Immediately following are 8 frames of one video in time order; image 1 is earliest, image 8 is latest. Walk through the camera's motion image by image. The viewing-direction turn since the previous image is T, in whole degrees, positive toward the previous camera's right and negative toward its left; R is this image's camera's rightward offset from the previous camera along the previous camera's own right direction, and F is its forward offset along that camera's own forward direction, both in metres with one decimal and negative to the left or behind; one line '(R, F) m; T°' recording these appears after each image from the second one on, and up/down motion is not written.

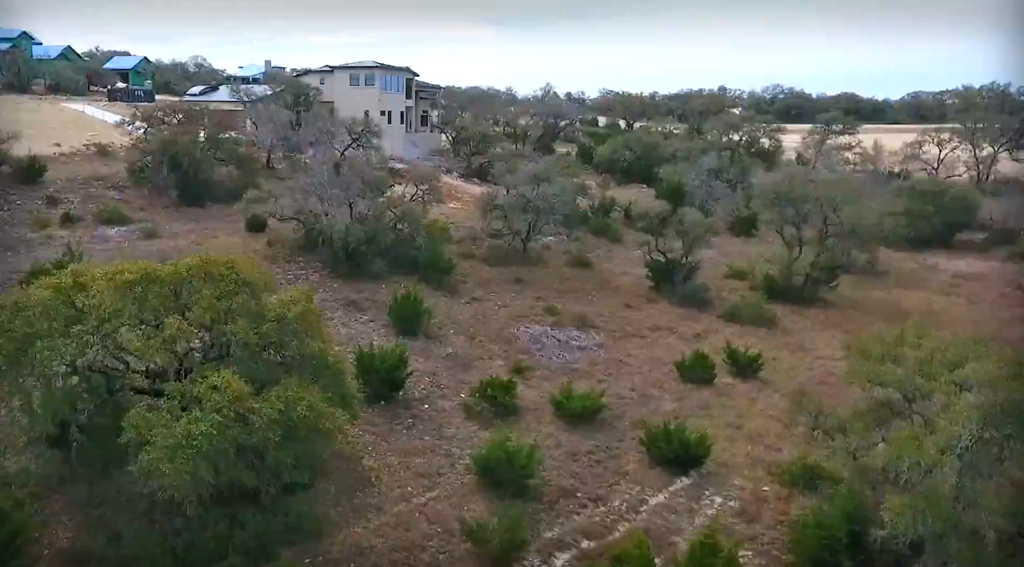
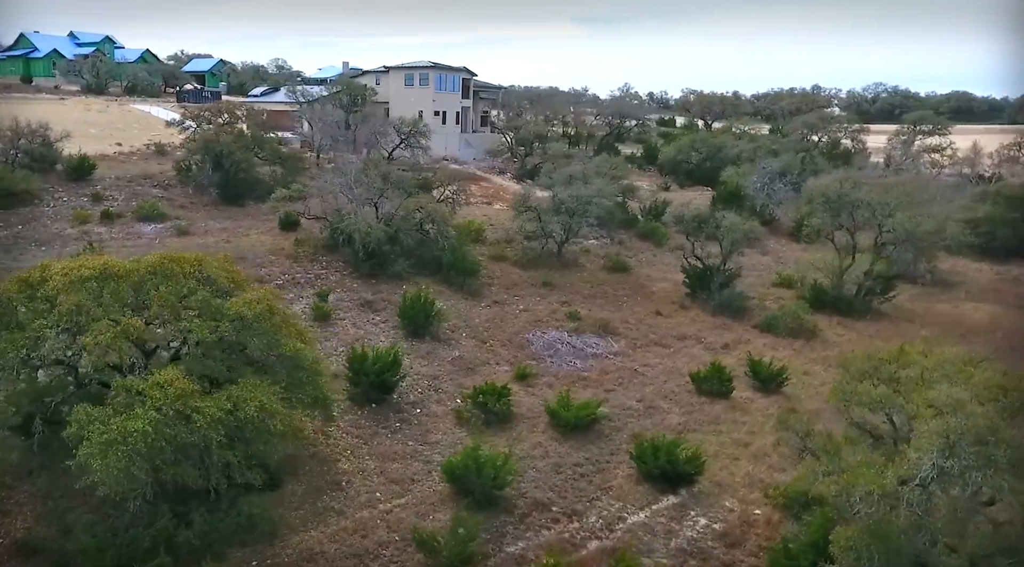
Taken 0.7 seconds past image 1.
(+1.2, +0.3) m; -6°
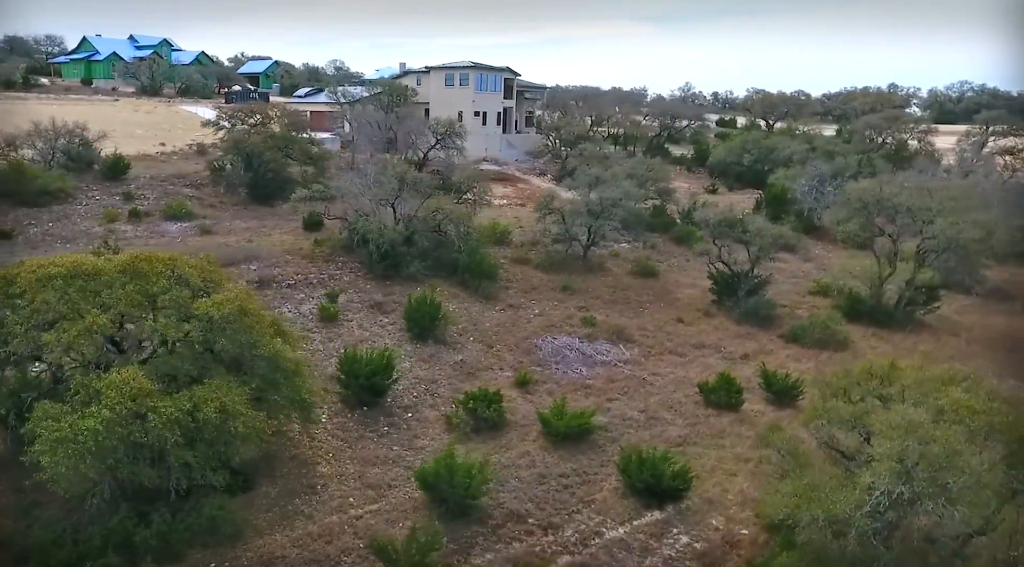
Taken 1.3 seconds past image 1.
(+1.0, +0.2) m; -4°
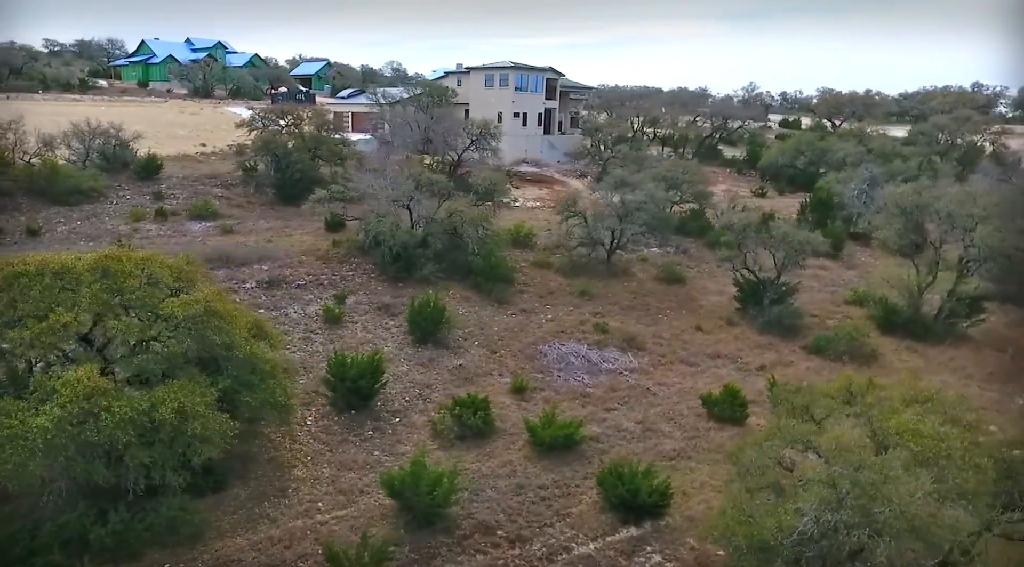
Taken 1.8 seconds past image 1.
(+1.0, +0.2) m; -5°
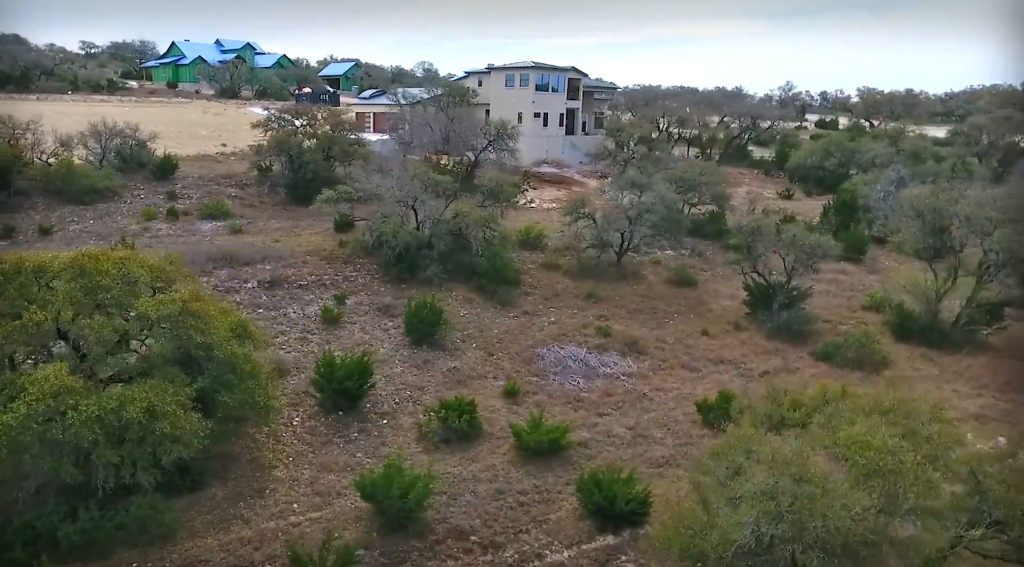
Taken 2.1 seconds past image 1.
(+0.7, +0.1) m; -3°
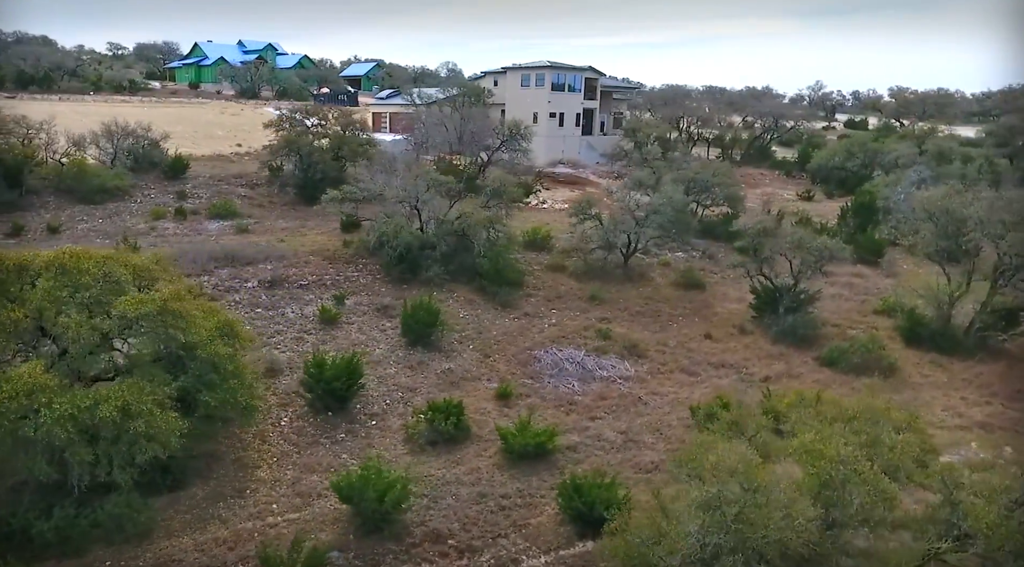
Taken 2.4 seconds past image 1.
(+0.5, +0.1) m; -2°
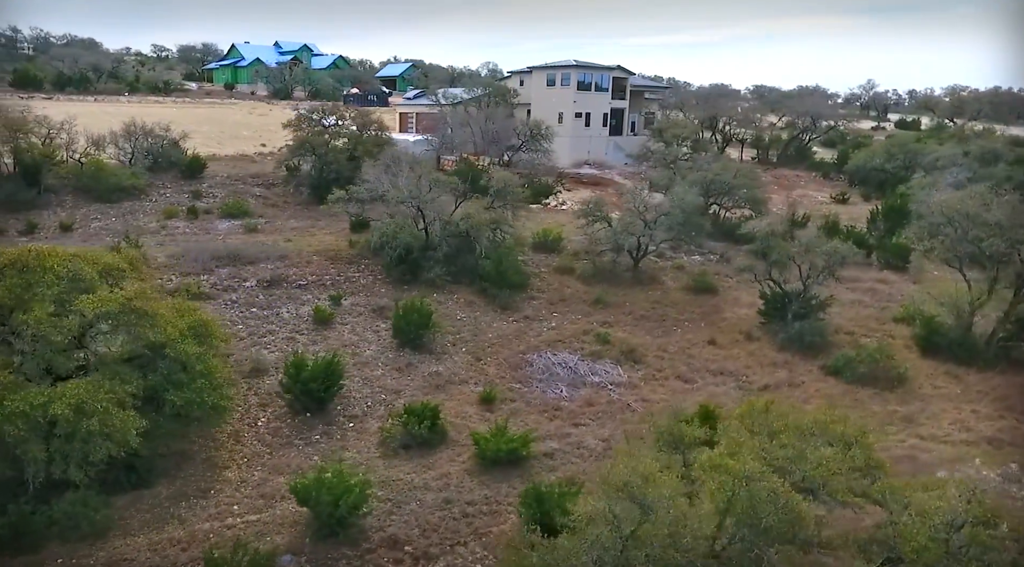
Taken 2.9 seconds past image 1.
(+1.0, +0.2) m; -3°
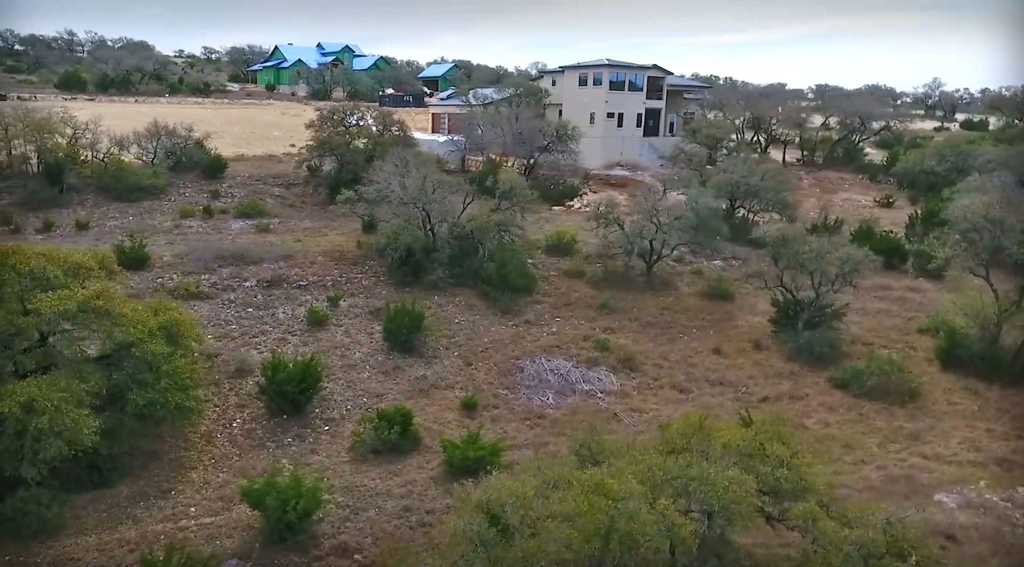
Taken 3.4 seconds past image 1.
(+1.1, +0.3) m; -4°
